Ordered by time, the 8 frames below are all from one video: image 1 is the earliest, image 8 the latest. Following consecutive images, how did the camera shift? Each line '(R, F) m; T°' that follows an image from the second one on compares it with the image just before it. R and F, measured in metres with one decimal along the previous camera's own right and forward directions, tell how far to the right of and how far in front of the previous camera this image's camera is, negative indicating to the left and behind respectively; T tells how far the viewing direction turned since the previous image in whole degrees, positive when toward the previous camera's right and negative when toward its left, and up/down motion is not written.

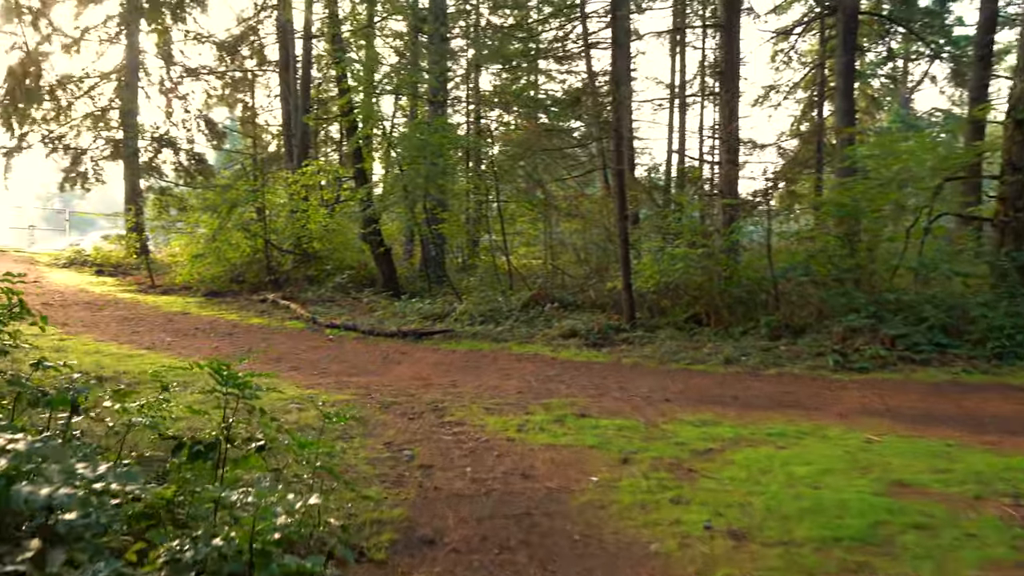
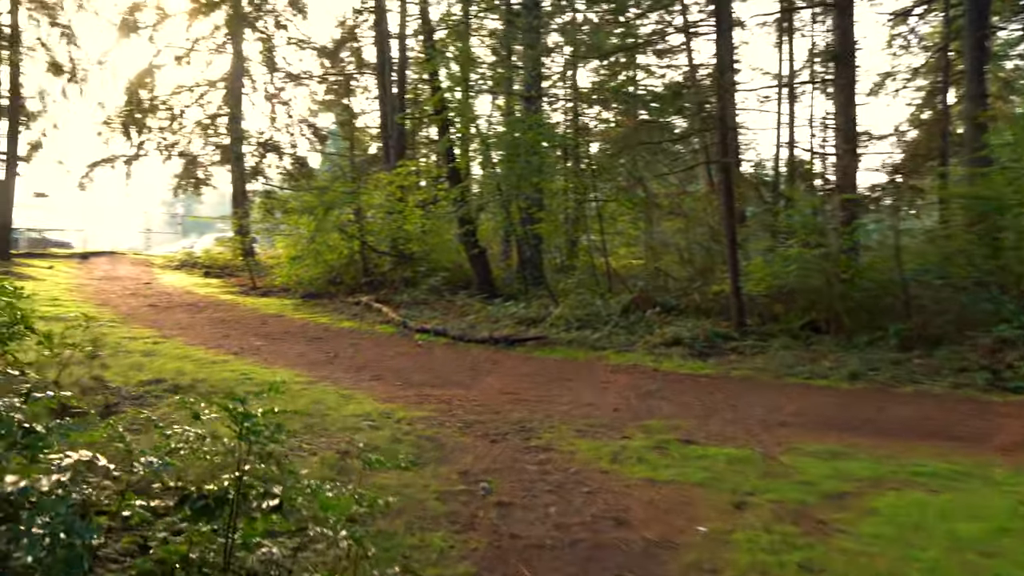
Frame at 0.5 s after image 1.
(0.0, +0.7) m; -7°
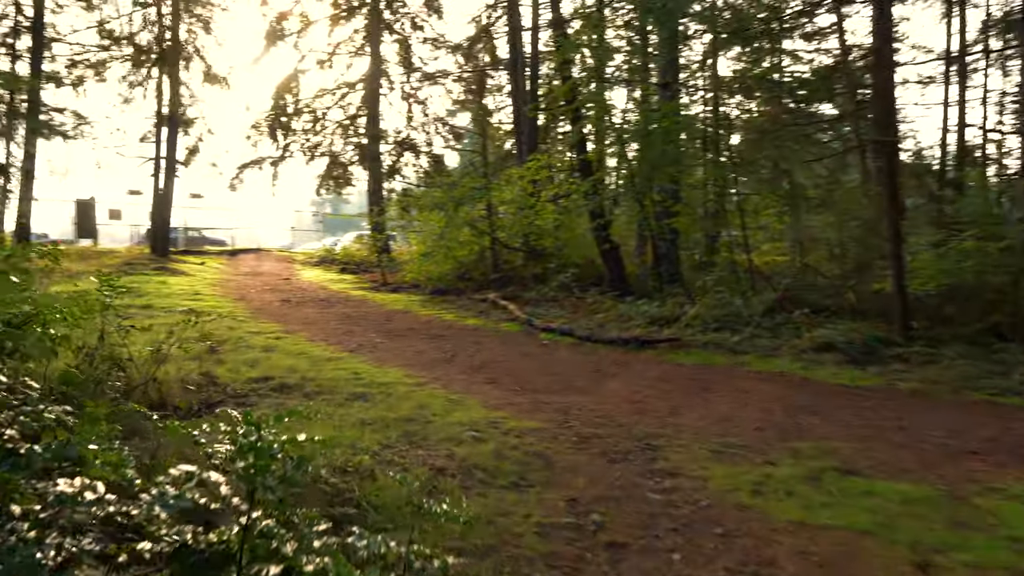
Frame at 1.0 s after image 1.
(+0.1, +0.7) m; -10°
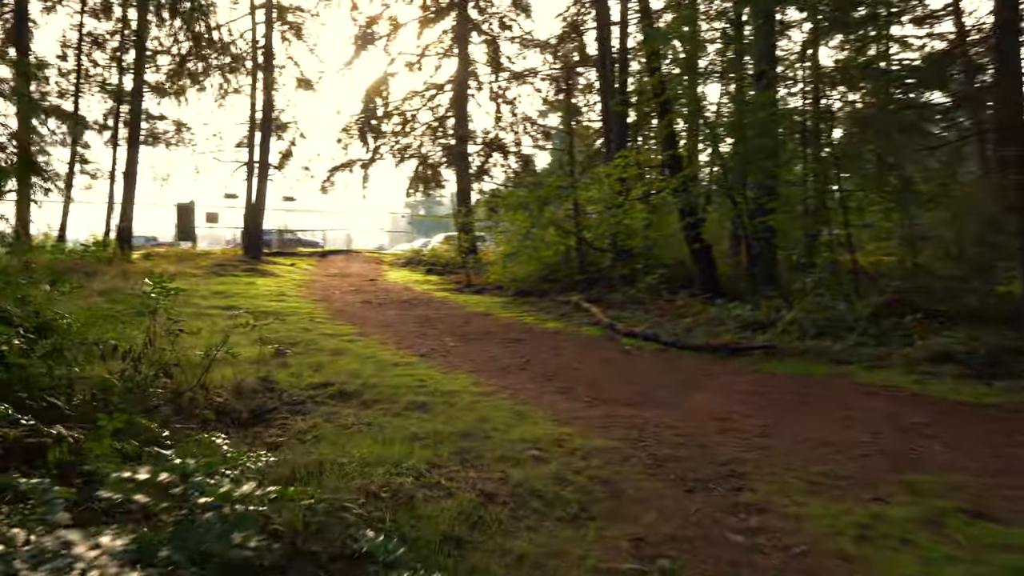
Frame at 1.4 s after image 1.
(+0.2, +0.6) m; -6°
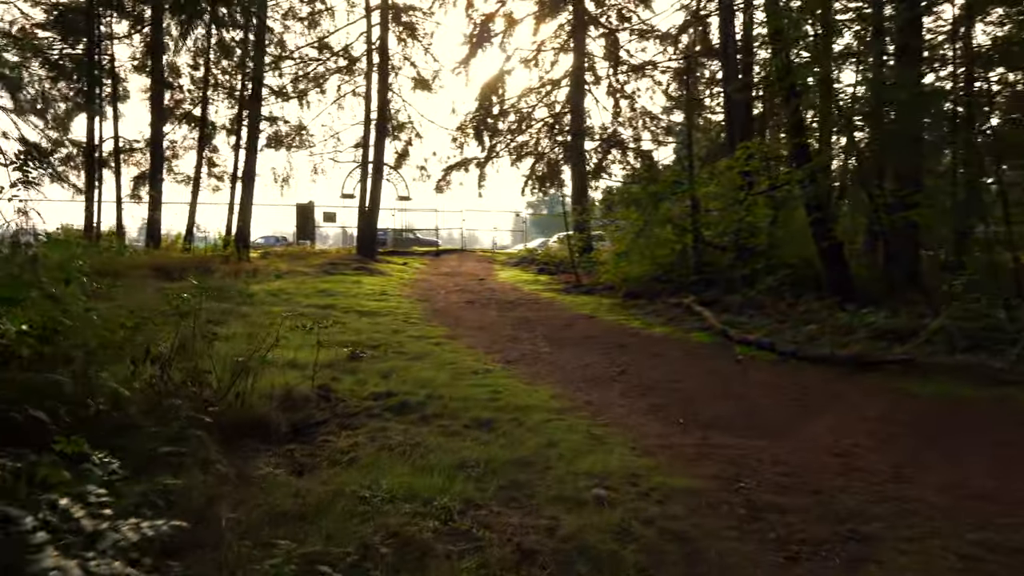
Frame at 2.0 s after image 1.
(+0.3, +0.9) m; -9°
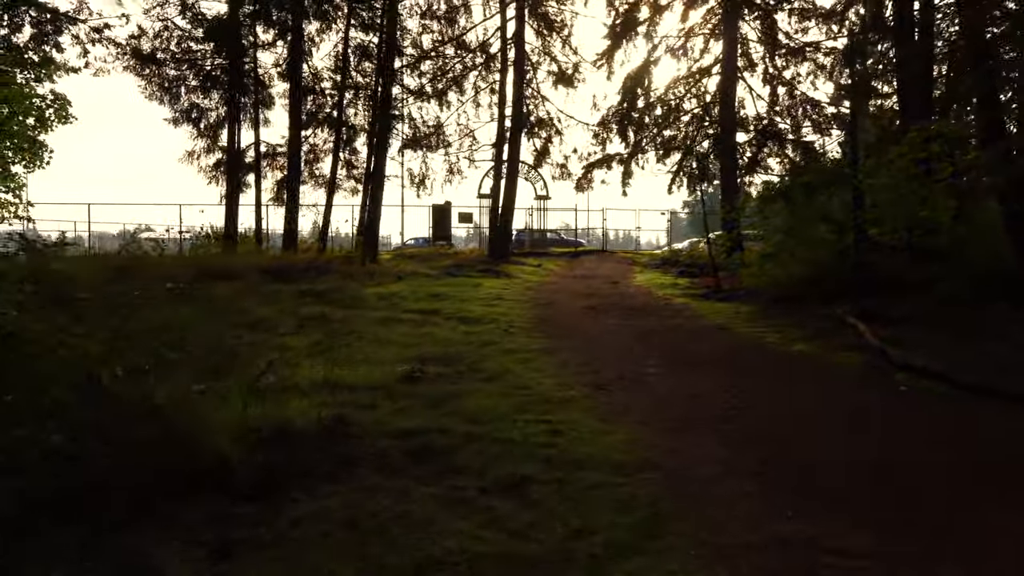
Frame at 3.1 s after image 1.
(+0.6, +1.5) m; -11°
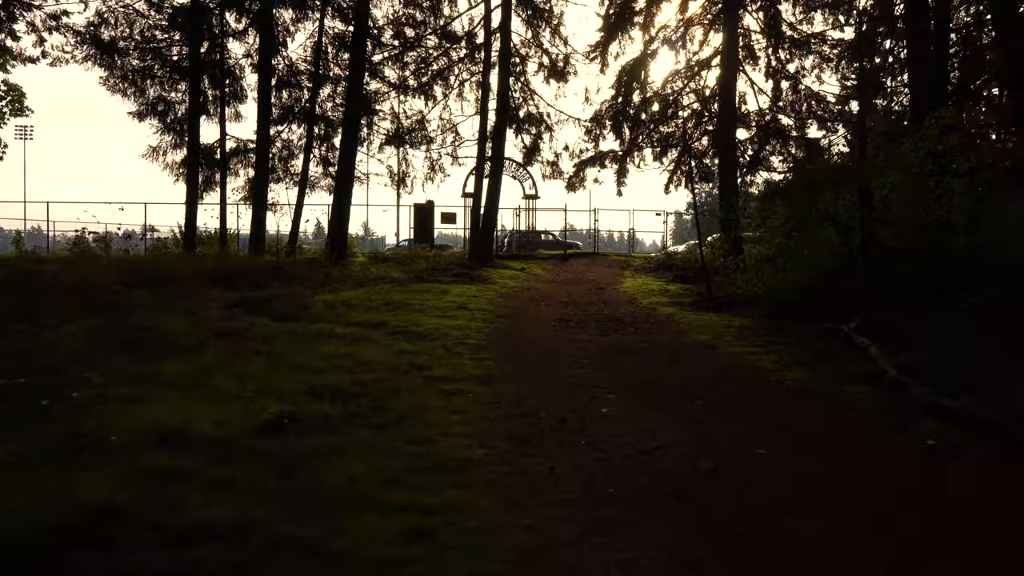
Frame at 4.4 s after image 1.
(+0.7, +1.7) m; 0°
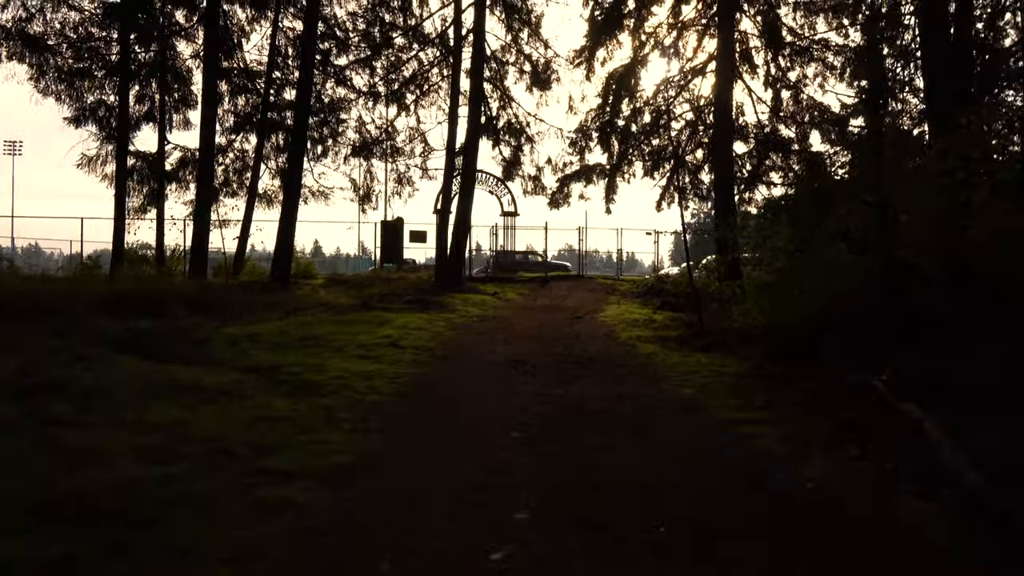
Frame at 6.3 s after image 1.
(+0.7, +2.5) m; 0°
